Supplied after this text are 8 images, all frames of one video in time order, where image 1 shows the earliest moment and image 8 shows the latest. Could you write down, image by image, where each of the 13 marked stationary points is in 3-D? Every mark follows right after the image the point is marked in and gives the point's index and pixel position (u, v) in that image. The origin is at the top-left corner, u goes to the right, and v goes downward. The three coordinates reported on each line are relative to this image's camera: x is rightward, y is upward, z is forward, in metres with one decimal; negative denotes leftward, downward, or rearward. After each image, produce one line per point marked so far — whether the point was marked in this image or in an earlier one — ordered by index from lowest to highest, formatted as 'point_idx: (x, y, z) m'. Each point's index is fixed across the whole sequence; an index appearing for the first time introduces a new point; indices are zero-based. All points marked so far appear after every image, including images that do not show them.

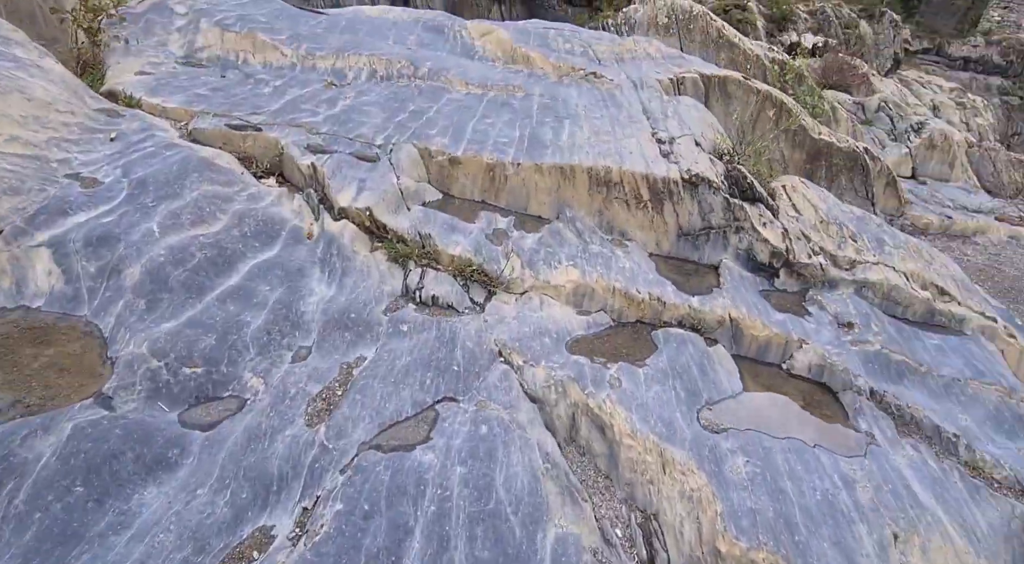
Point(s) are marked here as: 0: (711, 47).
0: (+2.2, +2.7, +9.5) m
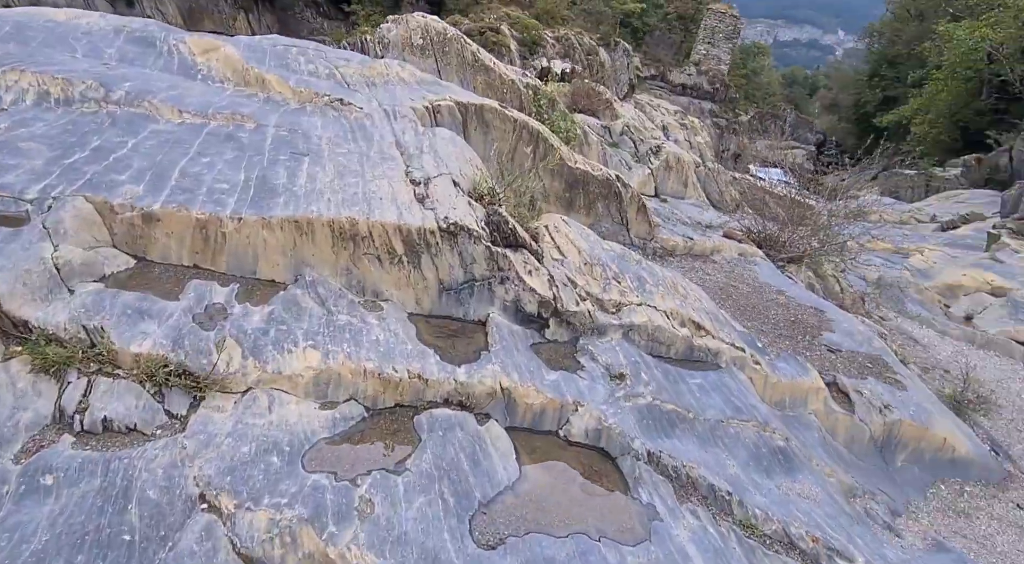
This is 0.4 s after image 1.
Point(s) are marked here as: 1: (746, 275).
0: (-0.5, +2.3, +9.3) m
1: (+2.1, 0.0, +7.5) m
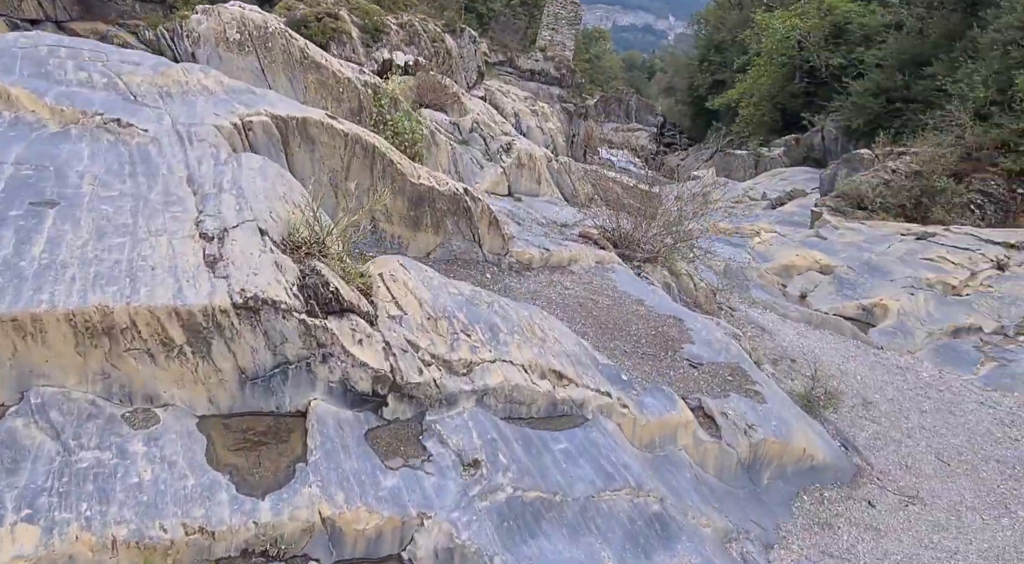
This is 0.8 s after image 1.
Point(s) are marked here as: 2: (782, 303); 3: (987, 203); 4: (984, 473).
0: (-2.2, +2.2, +8.4) m
1: (+0.8, -0.1, +7.1) m
2: (+3.8, -0.3, +11.8) m
3: (+9.5, +1.7, +17.0) m
4: (+3.9, -1.6, +7.0) m
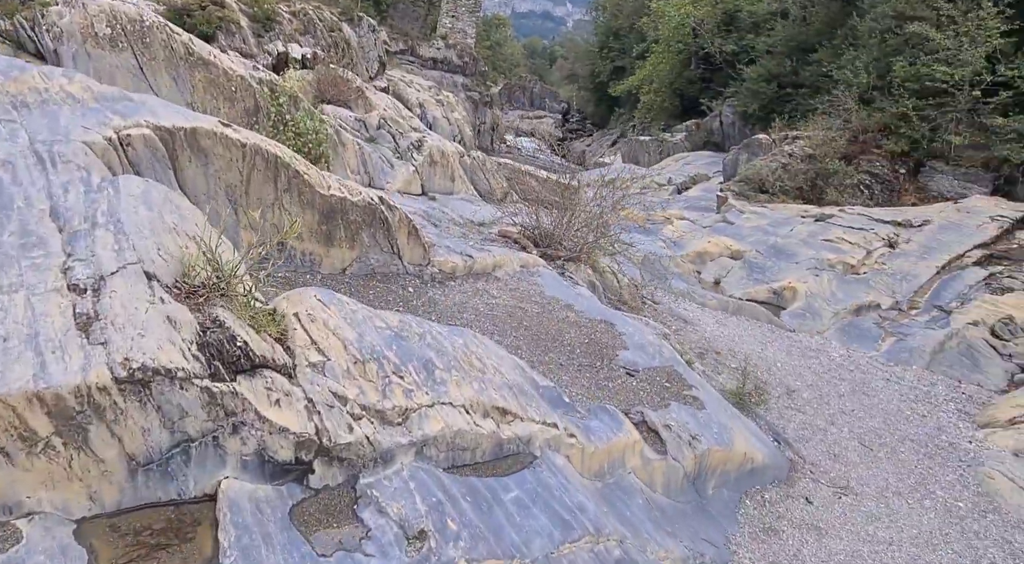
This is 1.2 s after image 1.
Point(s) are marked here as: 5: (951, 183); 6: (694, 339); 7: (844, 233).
0: (-3.1, +2.0, +7.7) m
1: (+0.2, -0.1, +6.8) m
2: (+2.7, -0.1, +11.8) m
3: (+7.6, +2.2, +17.5) m
4: (+3.3, -1.5, +7.1) m
5: (+9.0, +2.1, +17.3) m
6: (+1.8, -0.6, +8.6) m
7: (+5.8, +0.9, +14.6) m
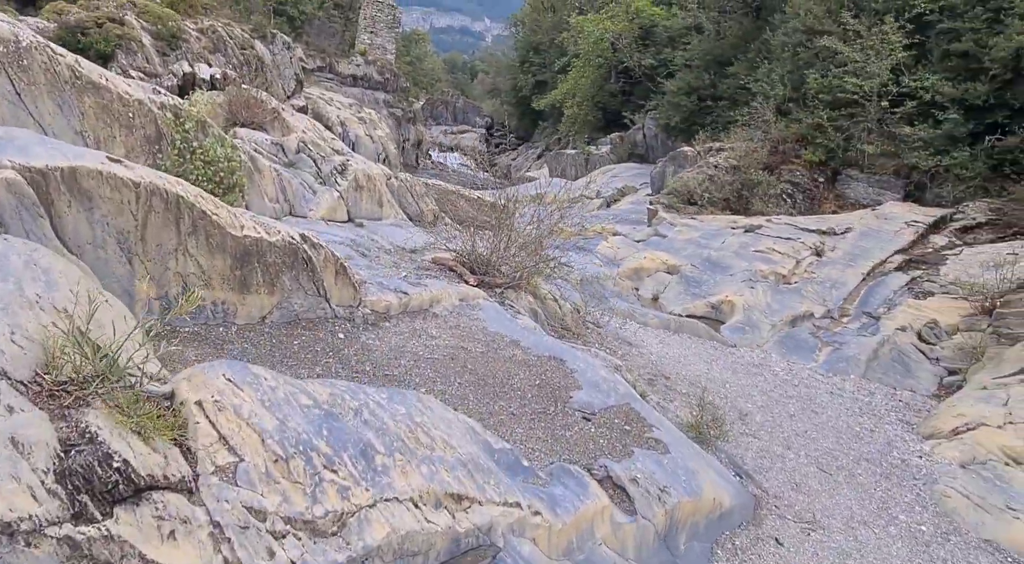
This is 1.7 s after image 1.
0: (-3.7, +1.6, +7.0) m
1: (-0.3, -0.4, +6.3) m
2: (+1.8, -0.4, +11.5) m
3: (+6.1, +2.0, +17.7) m
4: (+2.9, -1.7, +6.8) m
5: (+7.5, +1.9, +17.5) m
6: (+1.2, -0.8, +8.2) m
7: (+4.6, +0.7, +14.6) m
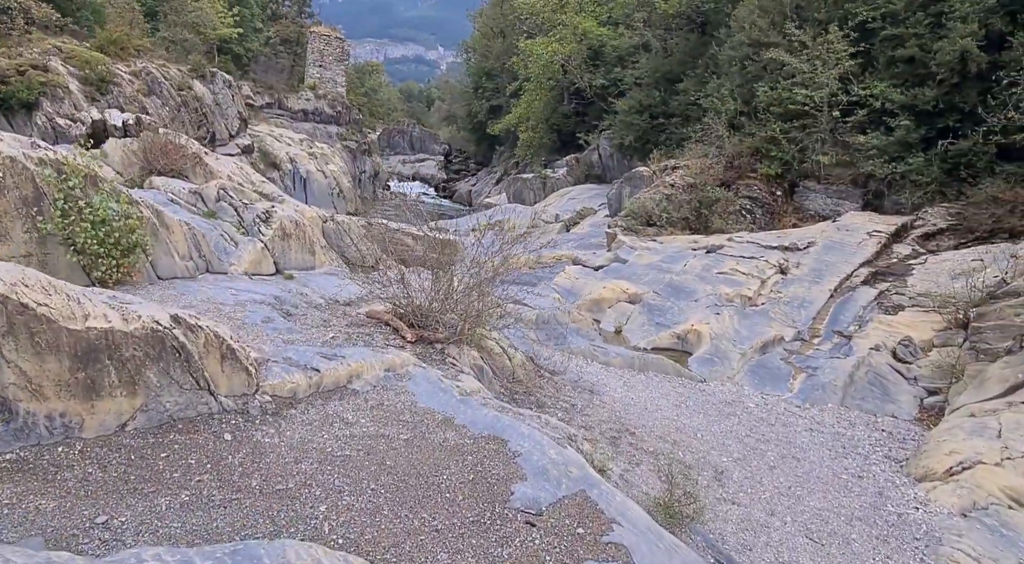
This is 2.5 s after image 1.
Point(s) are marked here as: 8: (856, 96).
0: (-4.3, +0.9, +6.0) m
1: (-0.7, -0.8, +5.4) m
2: (+1.1, -0.9, +10.6) m
3: (+5.1, +1.6, +17.1) m
4: (+2.5, -1.9, +6.0) m
5: (+6.5, +1.6, +17.0) m
6: (+0.7, -1.2, +7.3) m
7: (+3.8, +0.3, +13.9) m
8: (+7.3, +3.9, +17.1) m
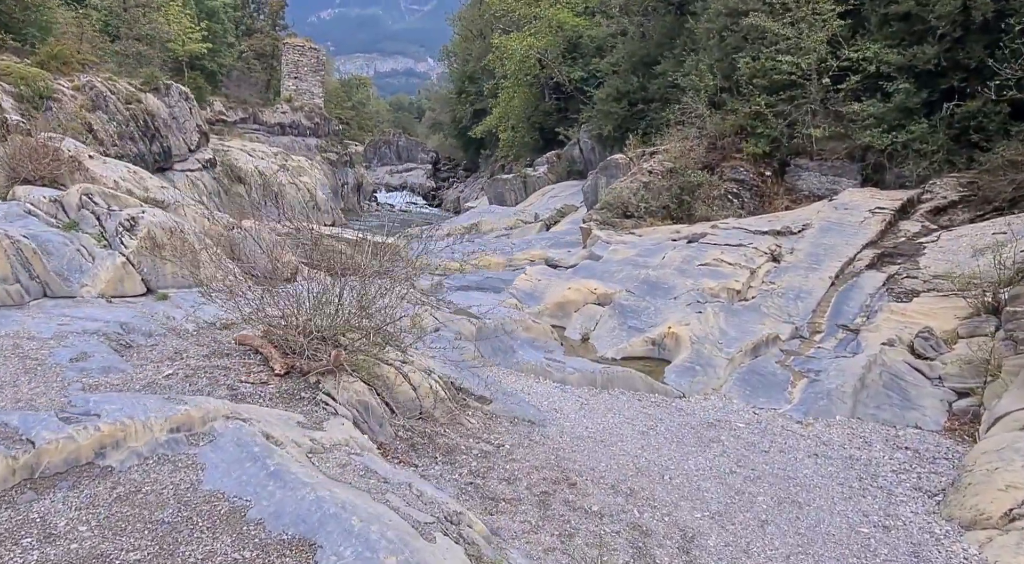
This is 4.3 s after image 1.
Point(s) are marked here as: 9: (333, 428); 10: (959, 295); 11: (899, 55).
0: (-5.0, +0.7, +4.1) m
1: (-1.4, -0.9, +3.5) m
2: (+0.5, -0.9, +8.8) m
3: (+4.3, +1.7, +15.2) m
4: (+1.9, -1.8, +4.1) m
5: (+5.7, +1.9, +15.1) m
6: (+0.1, -1.2, +5.5) m
7: (+3.1, +0.4, +12.0) m
8: (+6.3, +4.2, +15.2) m
9: (-1.0, -0.9, +4.8) m
10: (+5.2, -0.1, +9.7) m
11: (+6.8, +4.0, +14.4) m
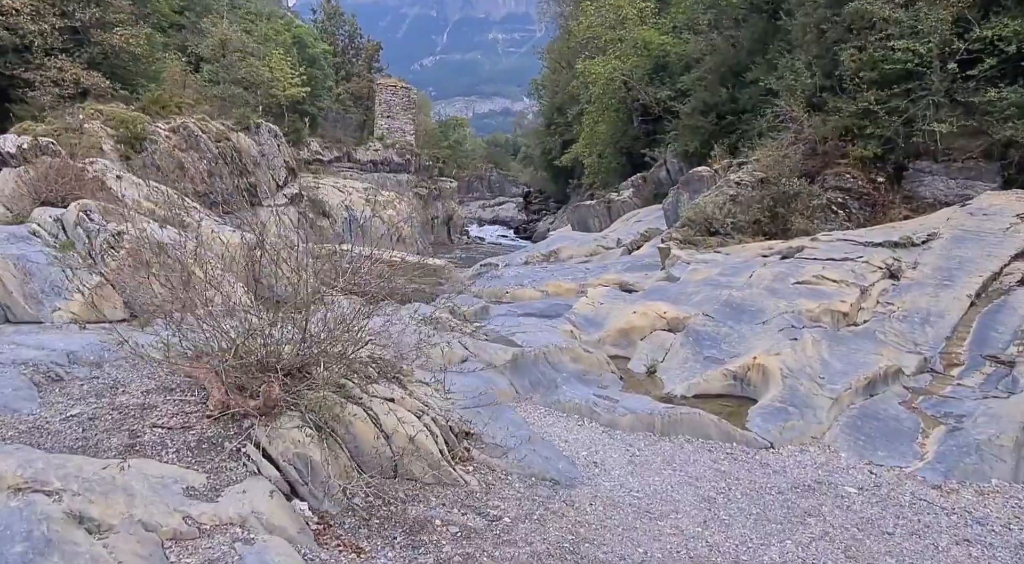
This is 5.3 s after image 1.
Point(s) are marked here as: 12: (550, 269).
0: (-5.2, +0.6, +3.2) m
1: (-1.6, -0.8, +2.1) m
2: (+0.9, -1.0, +7.1) m
3: (+5.4, +1.3, +13.2) m
4: (+1.7, -1.8, +2.3) m
5: (+6.8, +1.5, +12.9) m
6: (+0.1, -1.3, +3.9) m
7: (+3.8, +0.1, +10.1) m
8: (+7.4, +3.8, +13.0) m
9: (-1.1, -0.9, +3.4) m
10: (+5.7, -0.3, +7.5) m
11: (+7.8, +3.7, +12.2) m
12: (+0.8, +0.3, +18.3) m
